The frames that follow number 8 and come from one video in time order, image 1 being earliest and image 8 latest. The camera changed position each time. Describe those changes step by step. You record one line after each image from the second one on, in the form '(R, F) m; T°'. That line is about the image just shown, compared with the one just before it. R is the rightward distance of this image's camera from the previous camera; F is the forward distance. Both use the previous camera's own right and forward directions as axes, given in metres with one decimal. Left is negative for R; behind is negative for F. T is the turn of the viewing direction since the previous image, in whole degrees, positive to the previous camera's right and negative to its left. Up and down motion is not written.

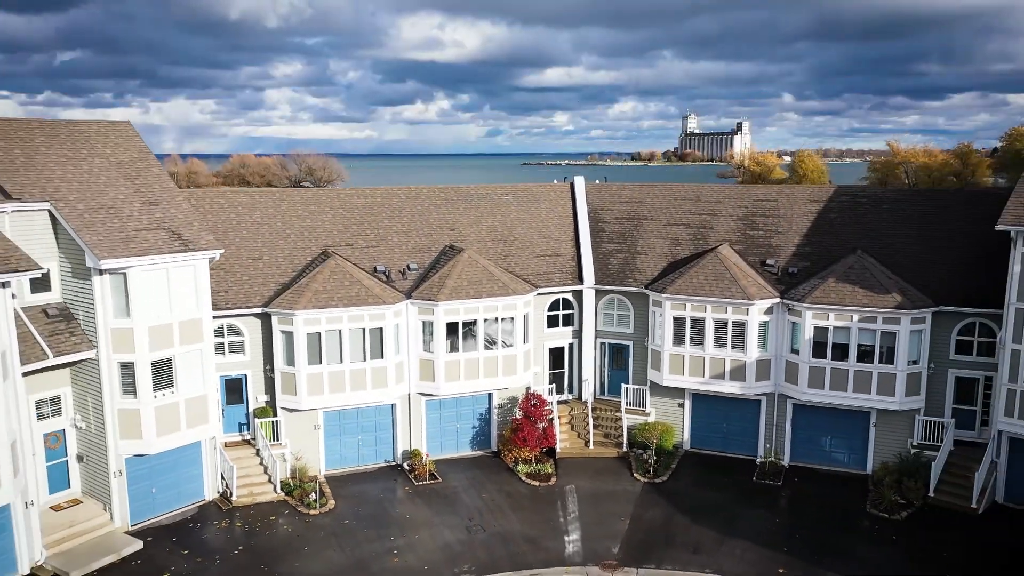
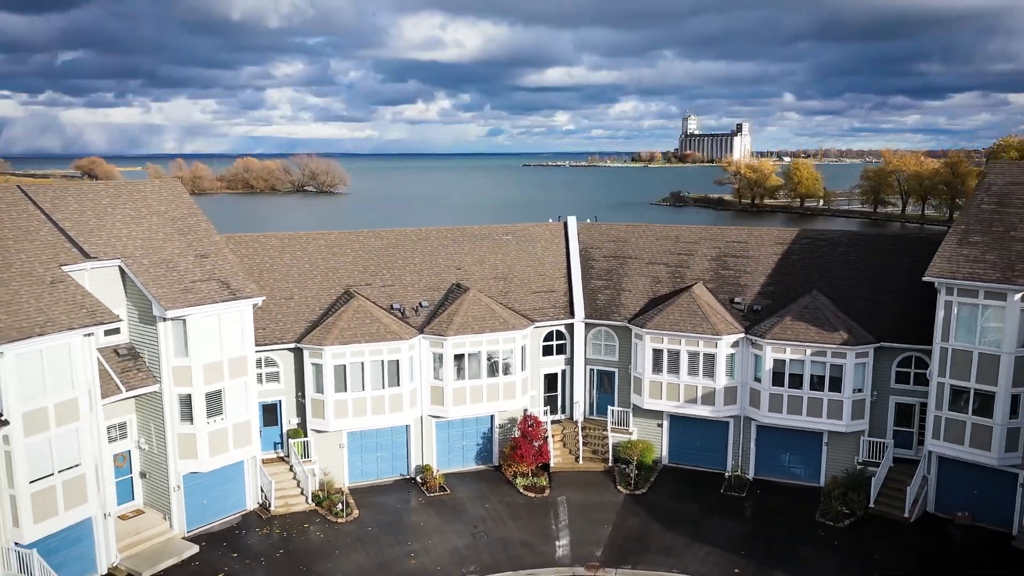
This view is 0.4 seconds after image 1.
(+0.1, -4.1) m; 0°
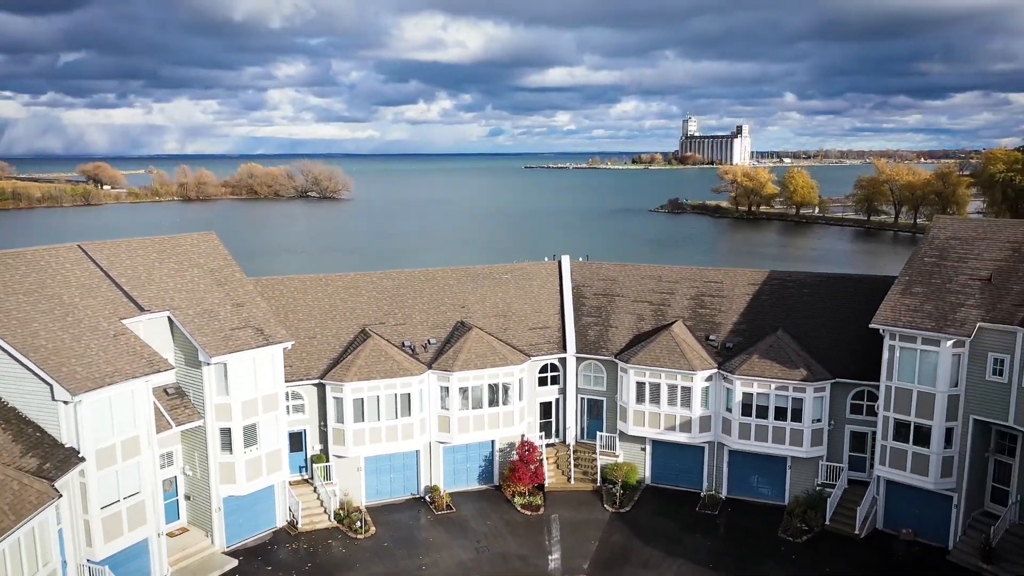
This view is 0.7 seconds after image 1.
(+0.1, -3.9) m; 0°
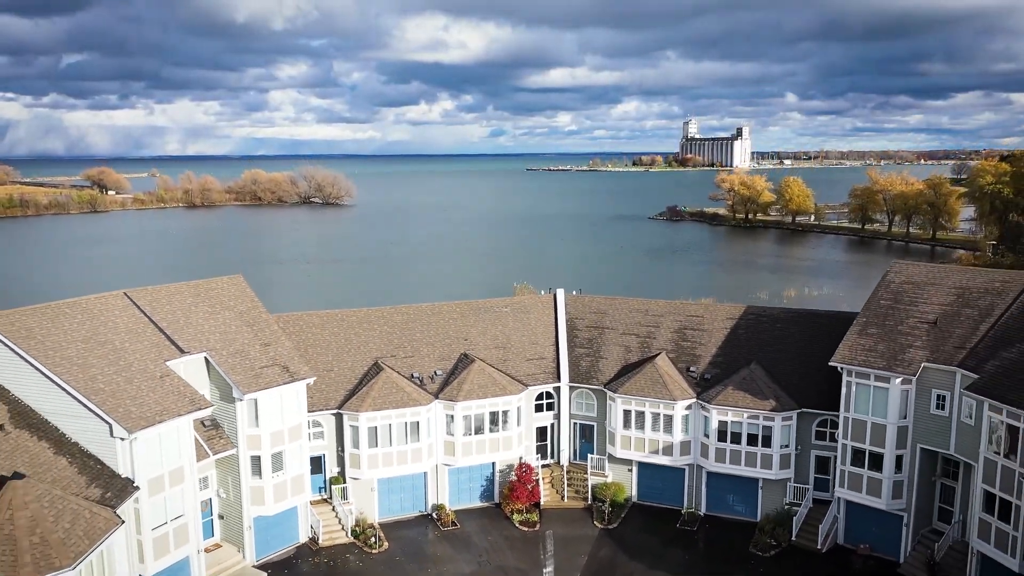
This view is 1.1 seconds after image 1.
(+0.1, -3.8) m; 0°
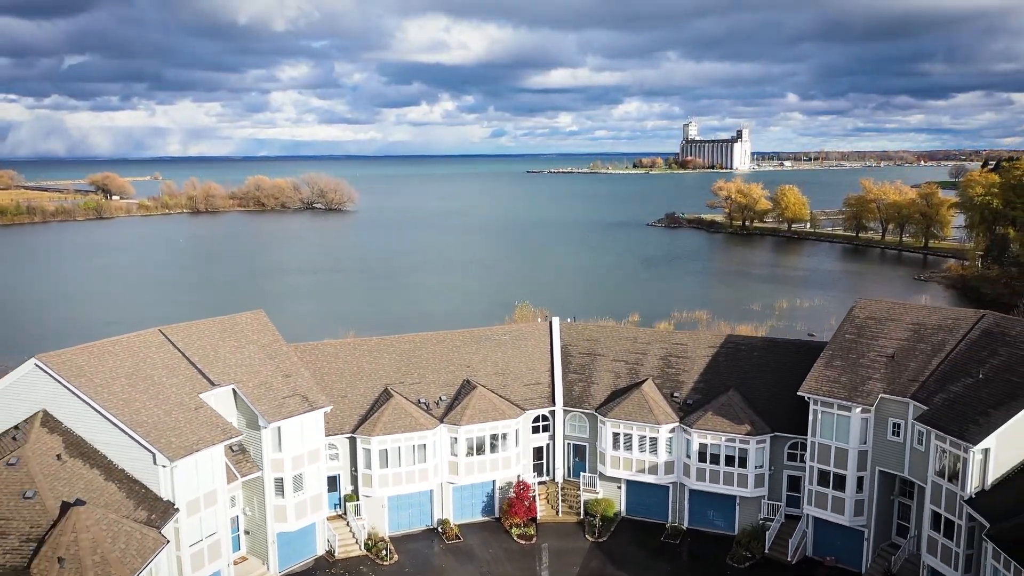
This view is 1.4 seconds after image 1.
(+0.1, -3.7) m; 0°
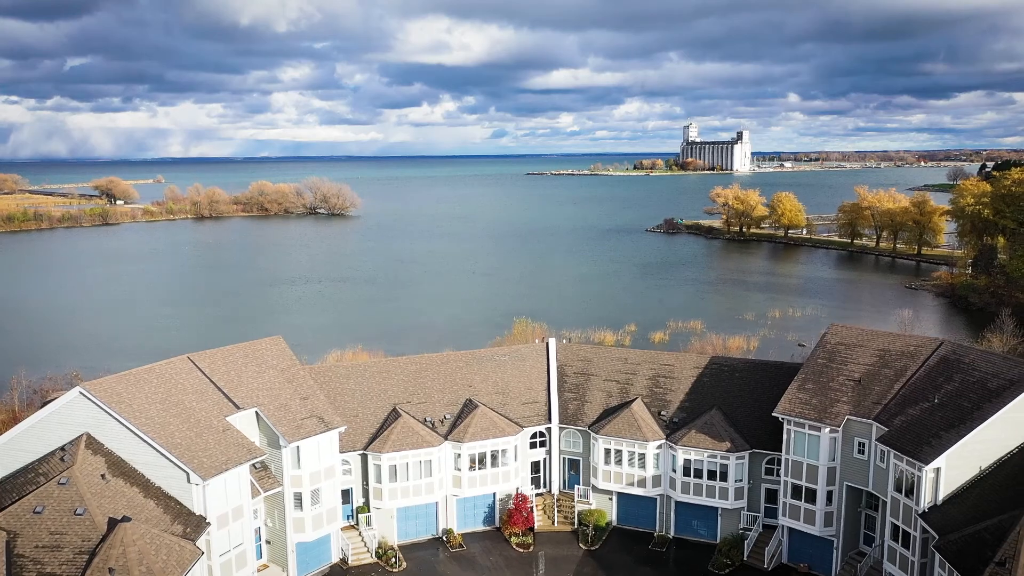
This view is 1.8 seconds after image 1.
(+0.1, -3.5) m; 0°
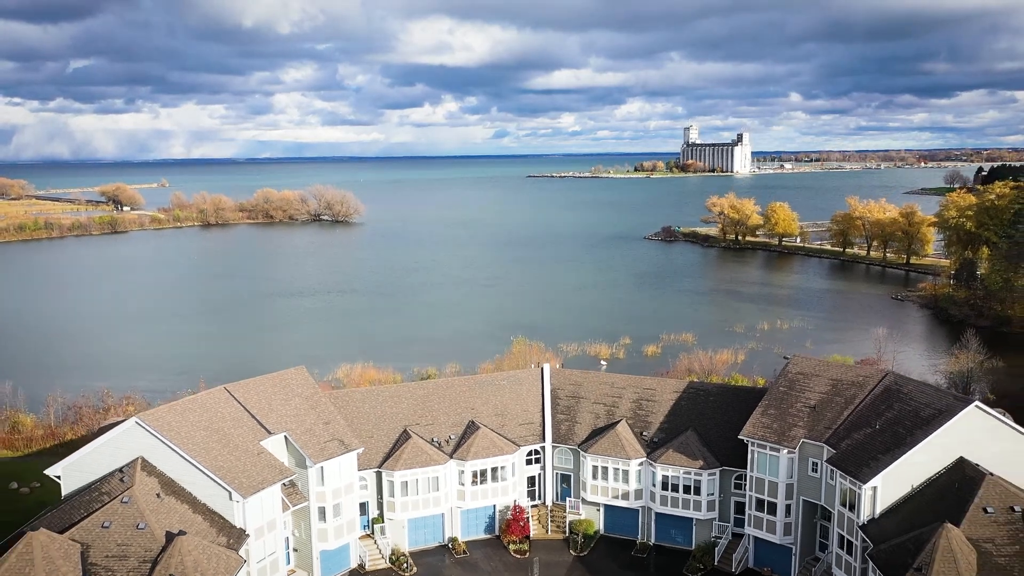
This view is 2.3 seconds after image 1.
(+0.3, -5.8) m; 0°
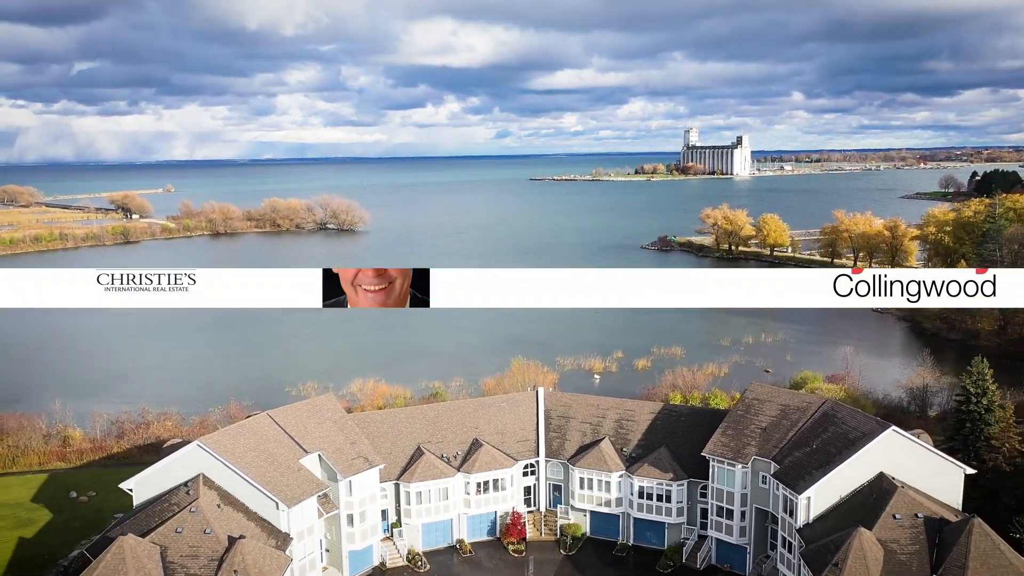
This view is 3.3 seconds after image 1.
(+0.4, -8.8) m; 0°
